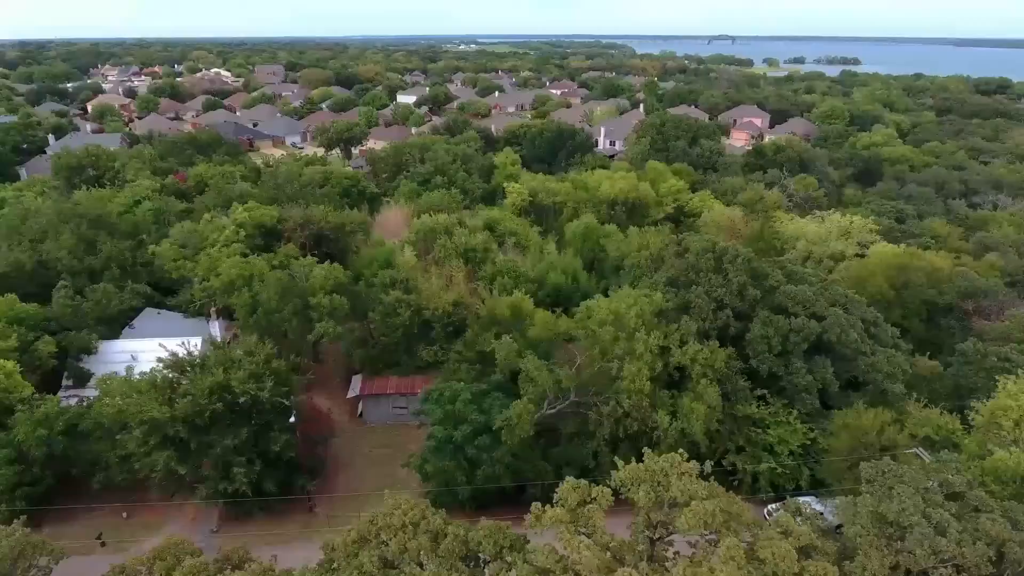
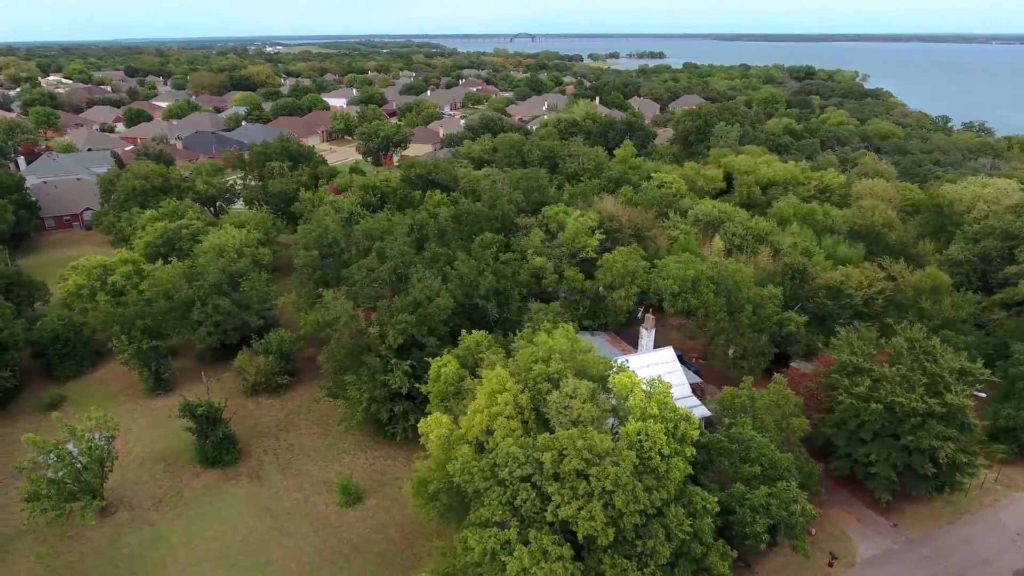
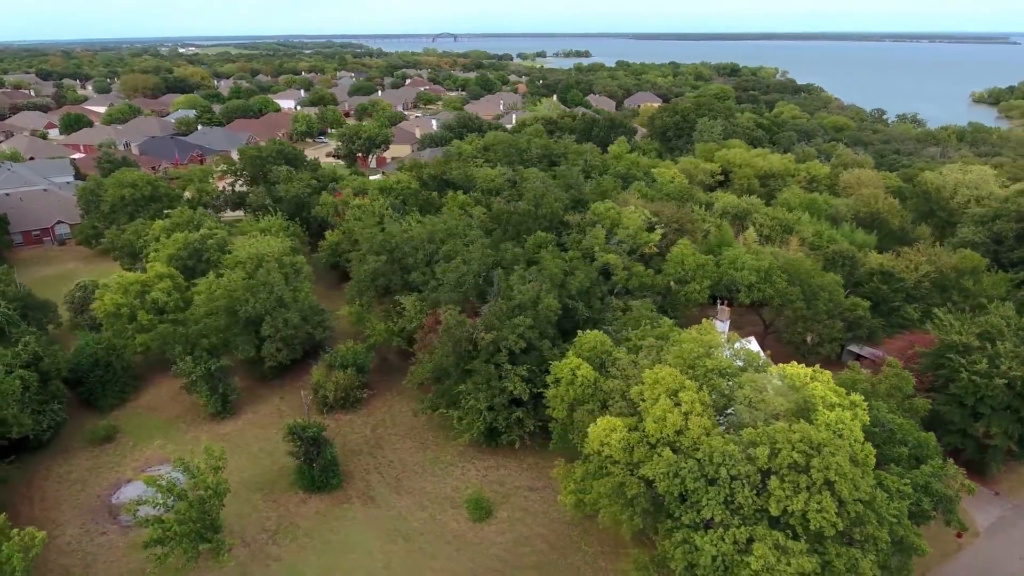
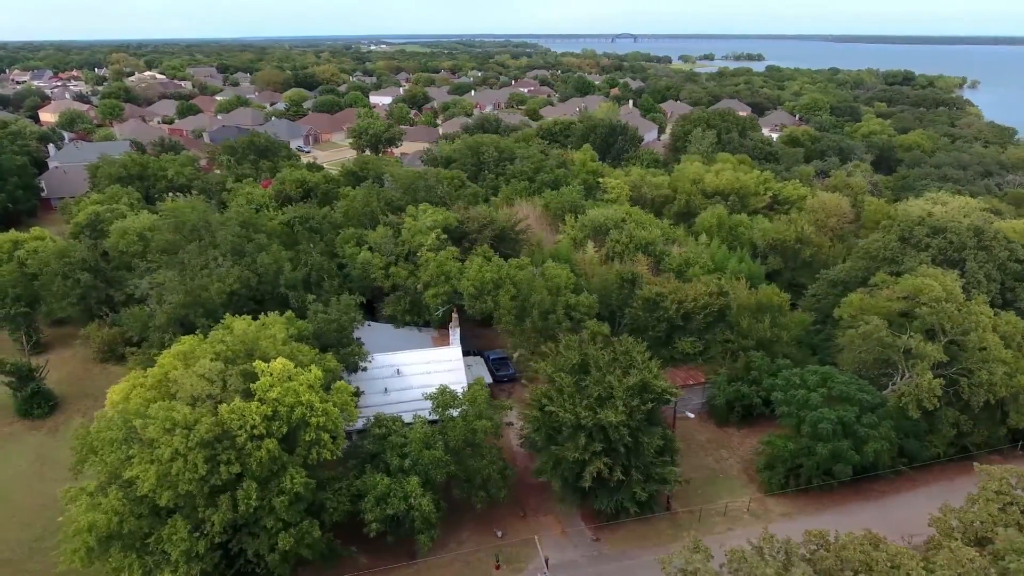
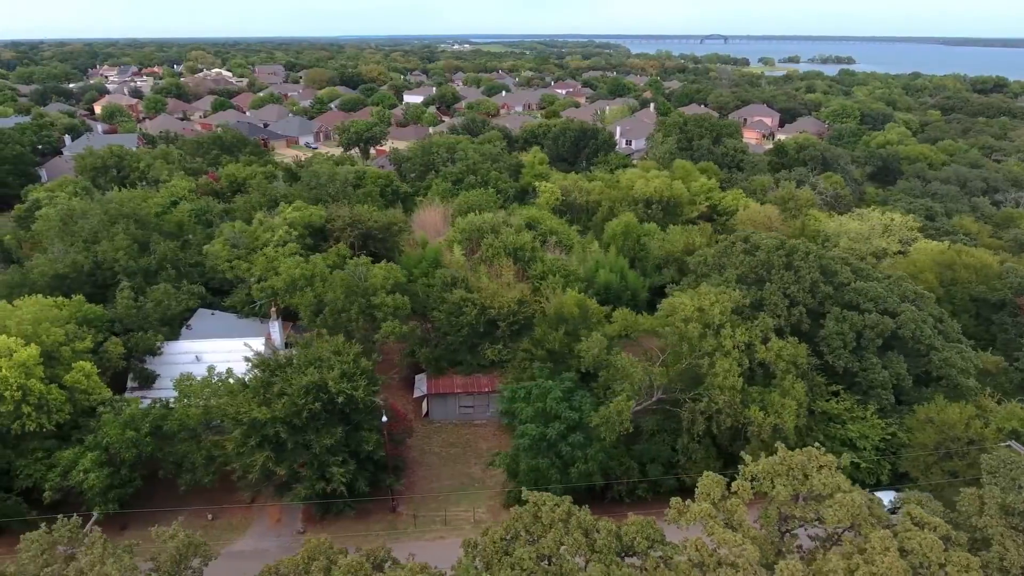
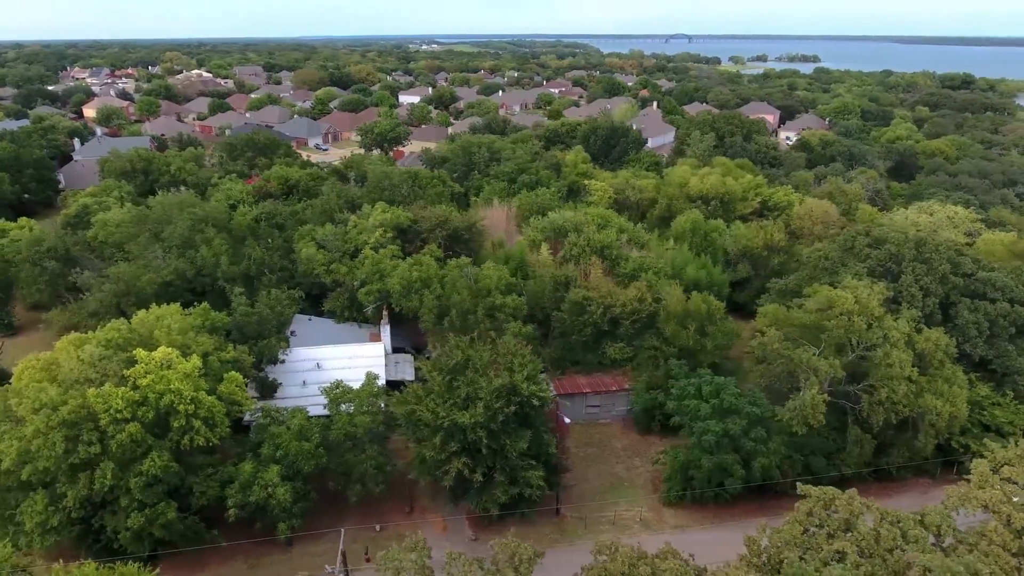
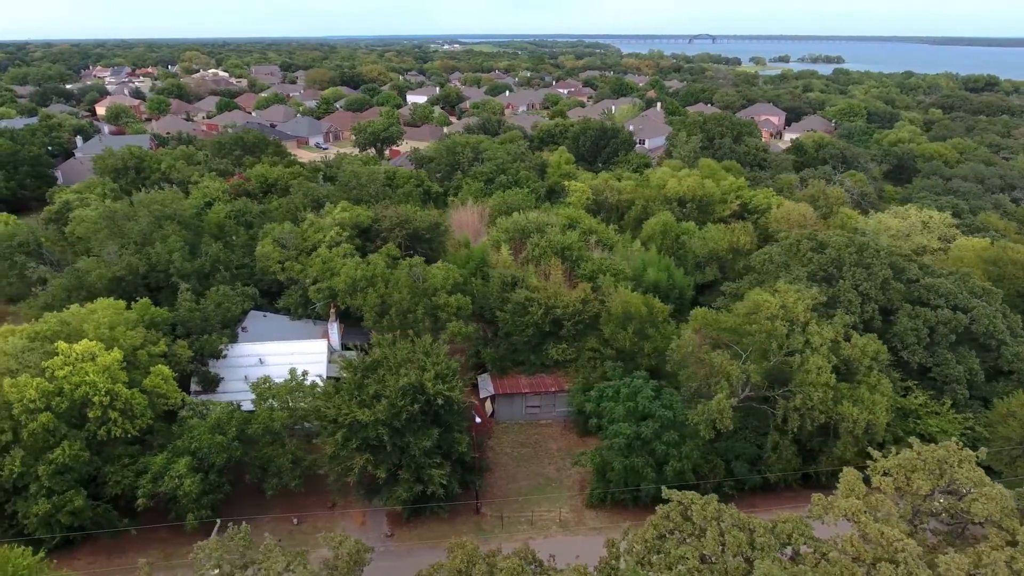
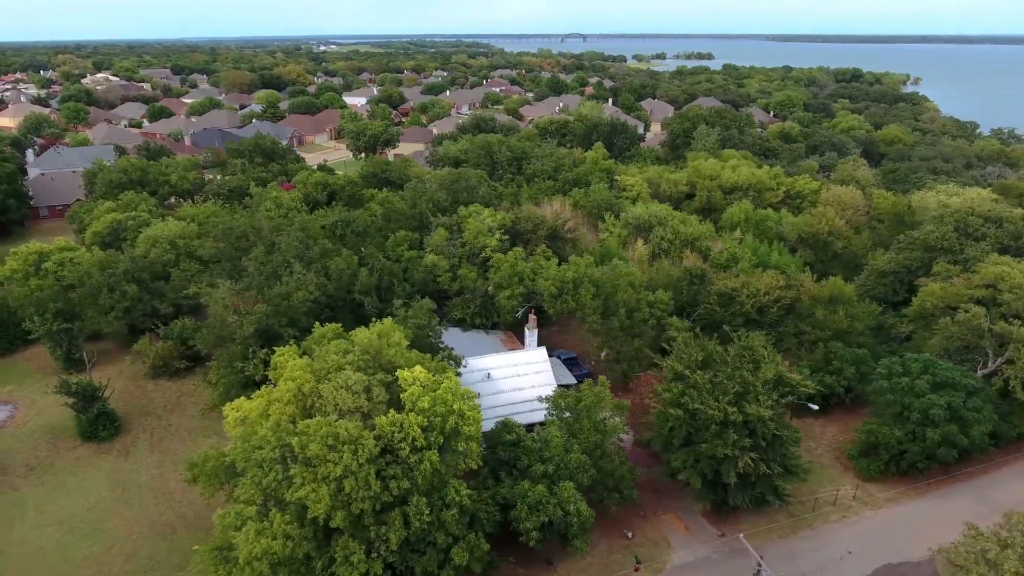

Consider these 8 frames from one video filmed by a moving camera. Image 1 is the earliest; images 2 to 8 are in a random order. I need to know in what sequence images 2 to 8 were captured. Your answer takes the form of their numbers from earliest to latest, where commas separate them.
5, 7, 6, 4, 8, 2, 3
